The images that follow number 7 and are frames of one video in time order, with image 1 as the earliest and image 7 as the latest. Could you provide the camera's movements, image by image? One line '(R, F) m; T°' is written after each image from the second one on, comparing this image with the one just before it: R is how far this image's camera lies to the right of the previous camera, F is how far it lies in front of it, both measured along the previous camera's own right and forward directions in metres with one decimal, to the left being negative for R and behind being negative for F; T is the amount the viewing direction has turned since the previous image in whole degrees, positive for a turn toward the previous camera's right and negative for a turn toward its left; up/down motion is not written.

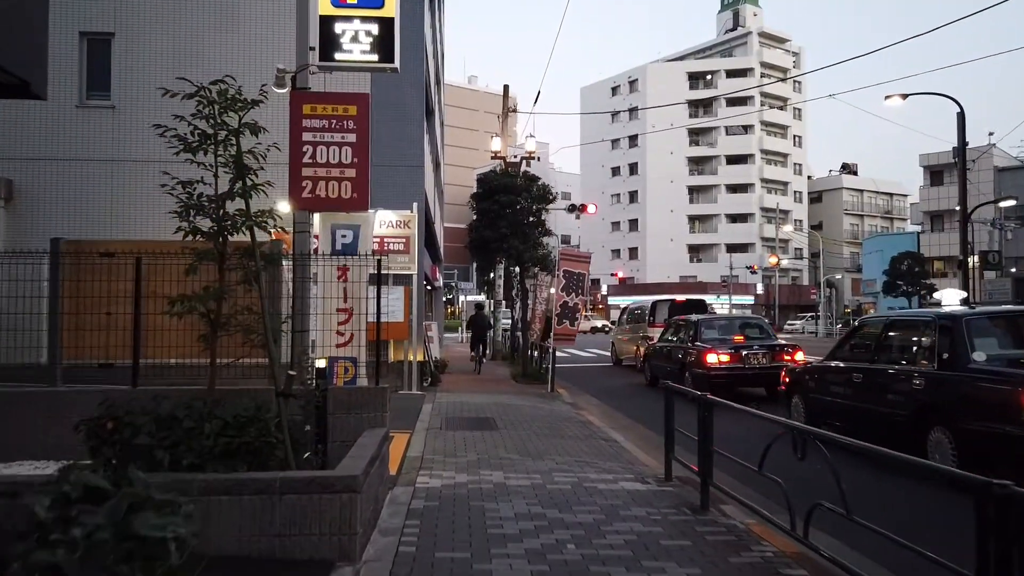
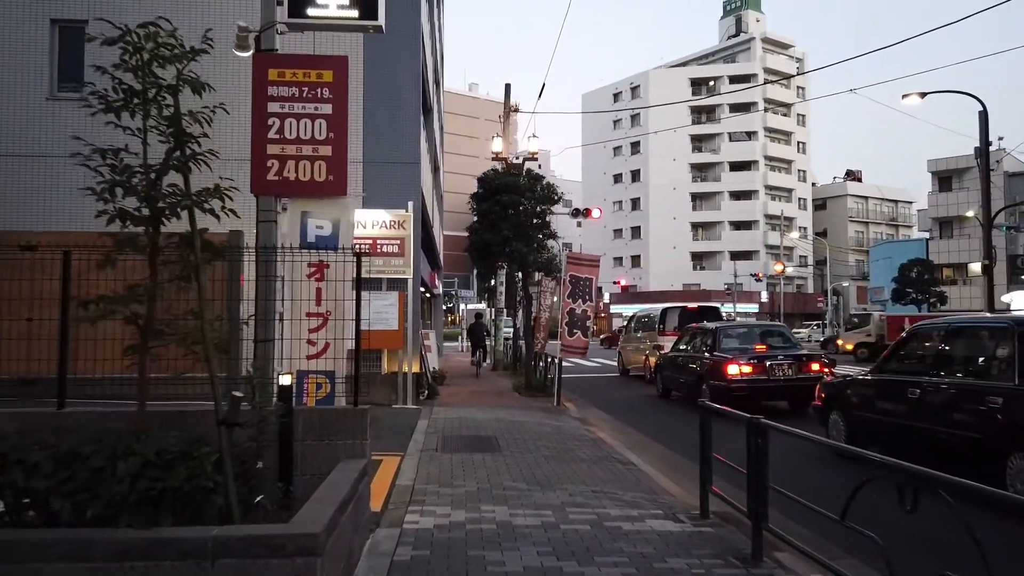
(0.0, +1.2) m; 0°
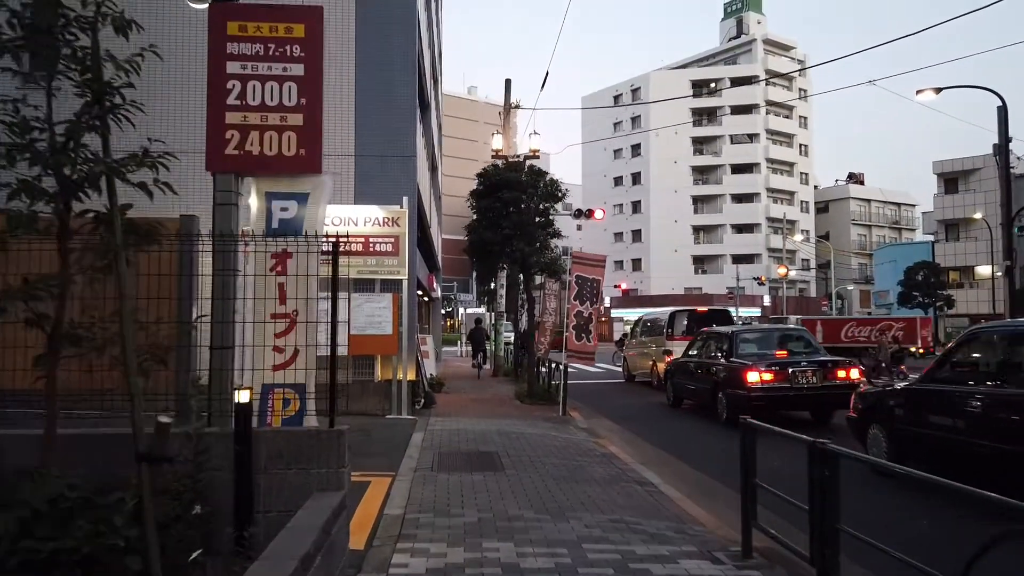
(-0.1, +1.0) m; 0°
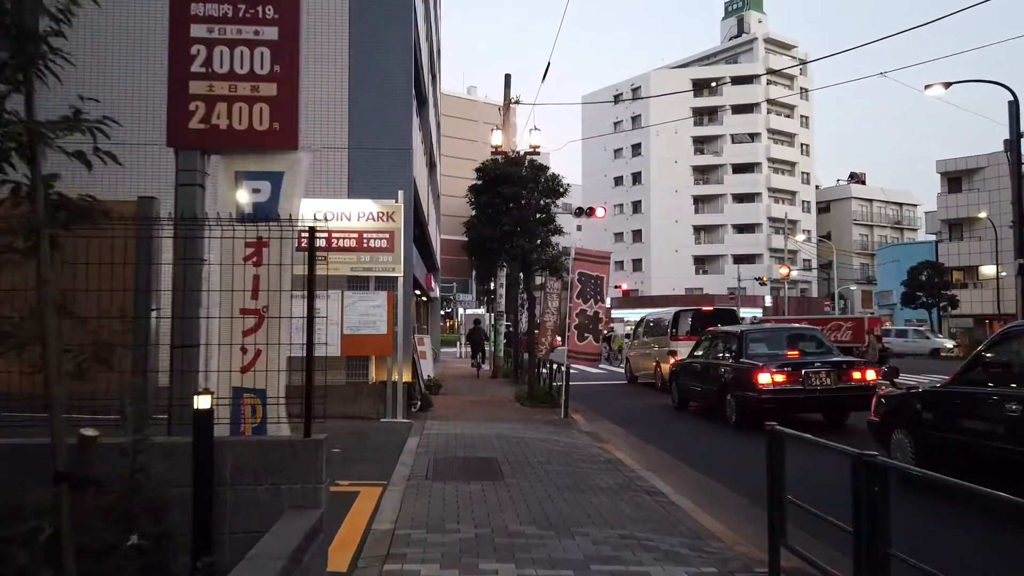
(0.0, +0.6) m; 0°
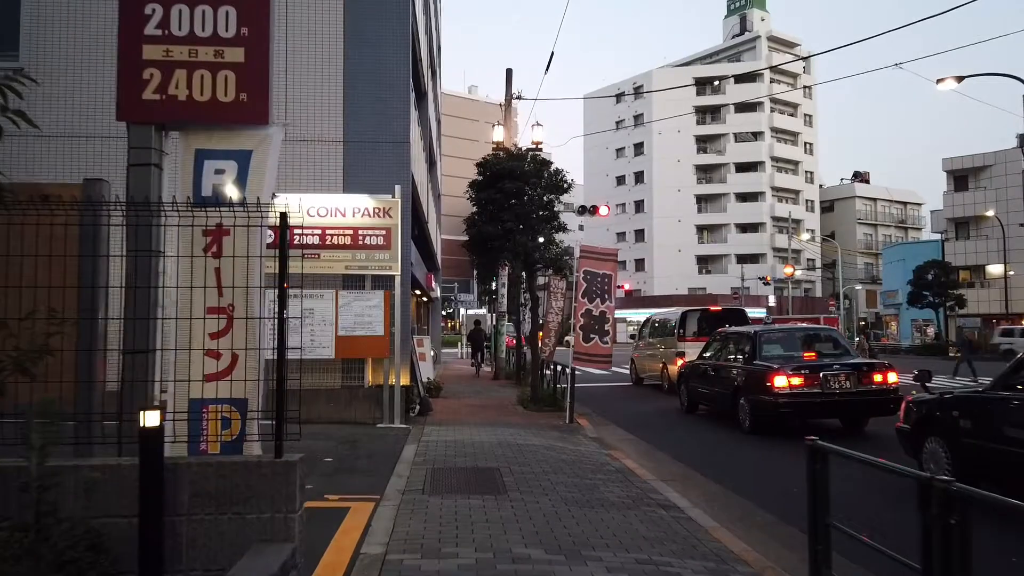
(0.0, +0.6) m; 0°
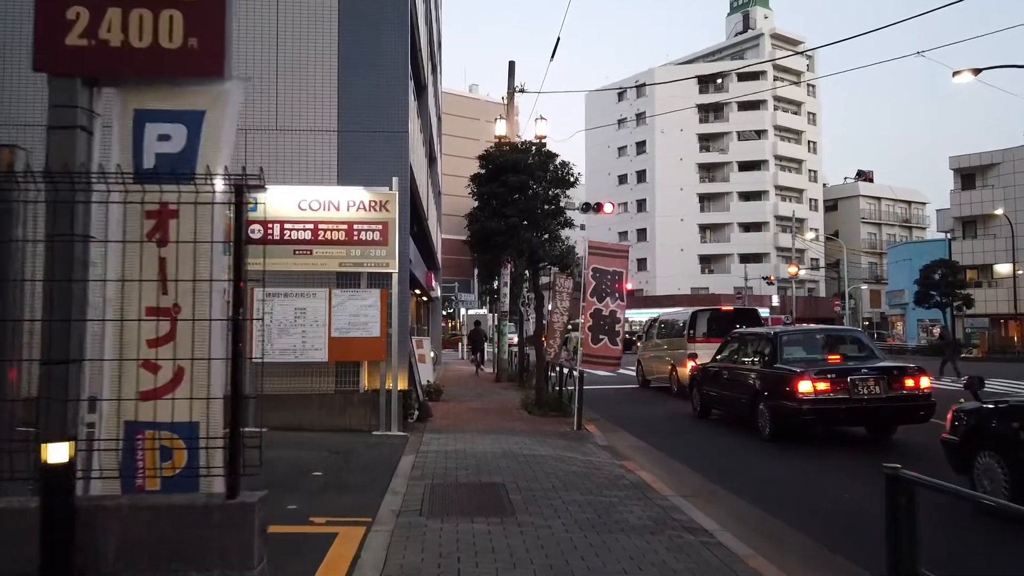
(-0.1, +0.8) m; 0°
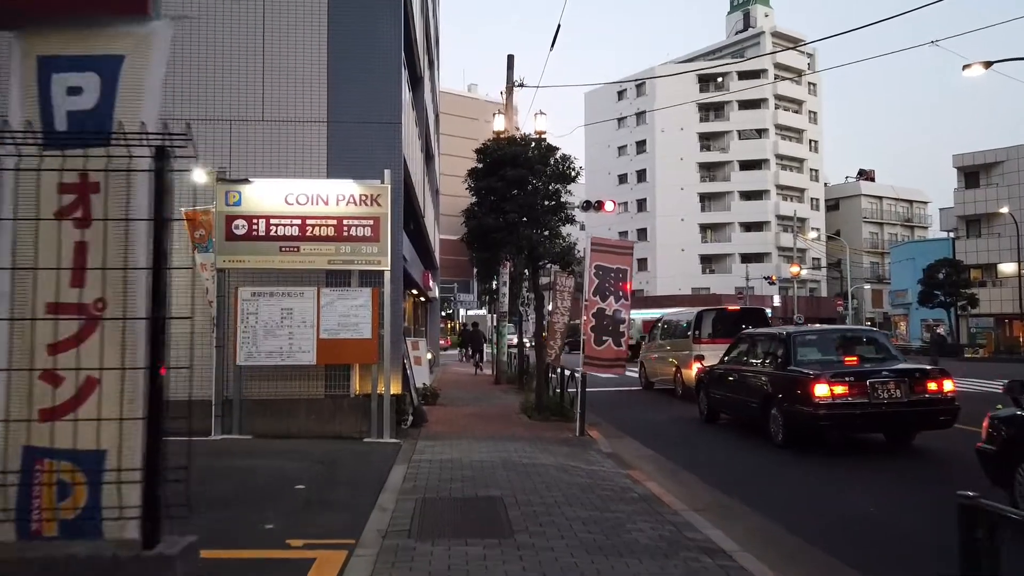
(0.0, +0.6) m; 0°
